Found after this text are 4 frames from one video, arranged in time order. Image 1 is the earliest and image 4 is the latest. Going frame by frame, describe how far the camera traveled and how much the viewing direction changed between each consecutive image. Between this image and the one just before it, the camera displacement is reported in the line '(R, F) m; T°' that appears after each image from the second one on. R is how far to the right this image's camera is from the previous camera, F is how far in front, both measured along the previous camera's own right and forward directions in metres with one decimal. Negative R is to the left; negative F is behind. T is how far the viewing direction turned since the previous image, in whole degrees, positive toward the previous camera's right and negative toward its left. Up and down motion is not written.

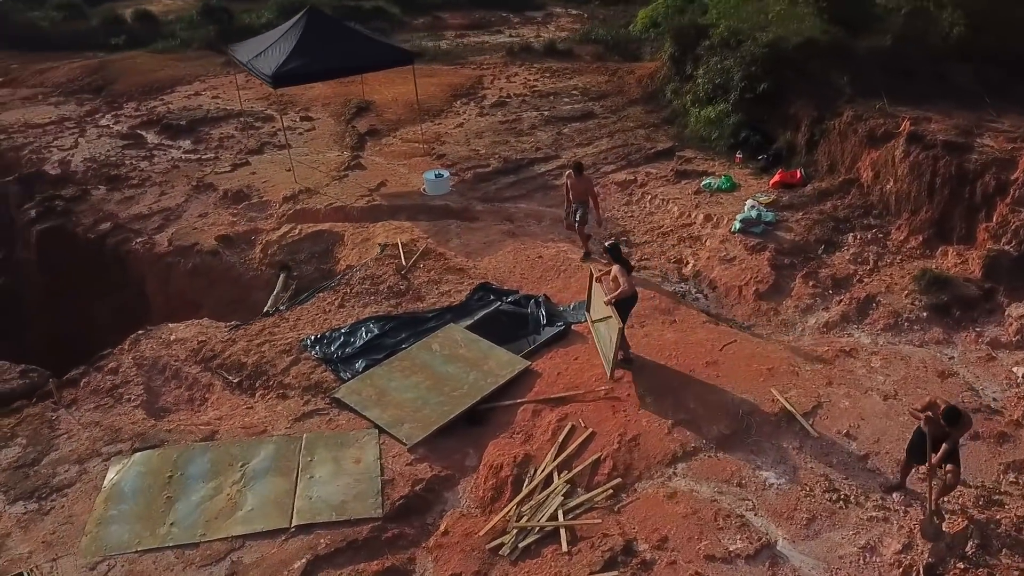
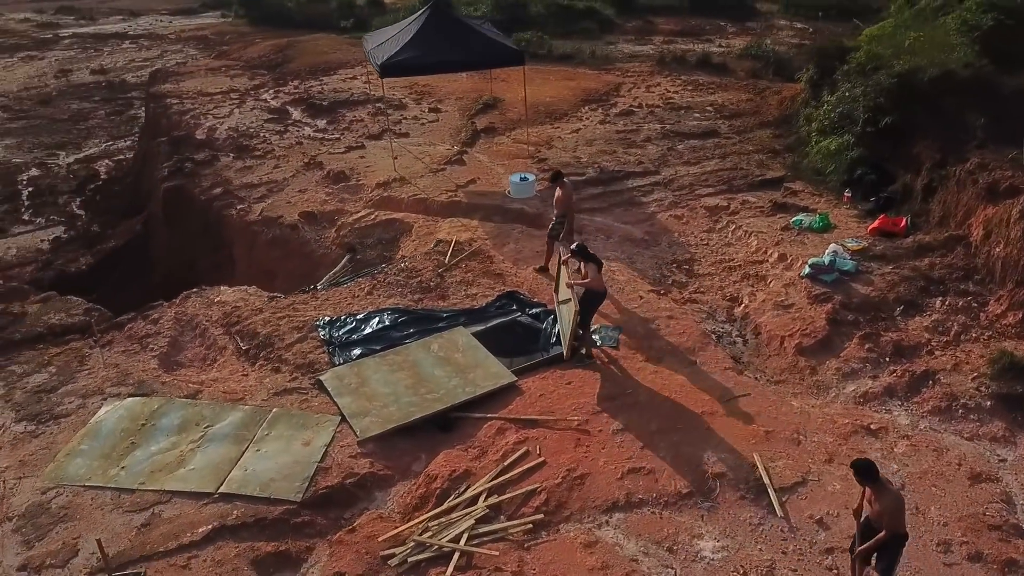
(+1.8, +0.4) m; -14°
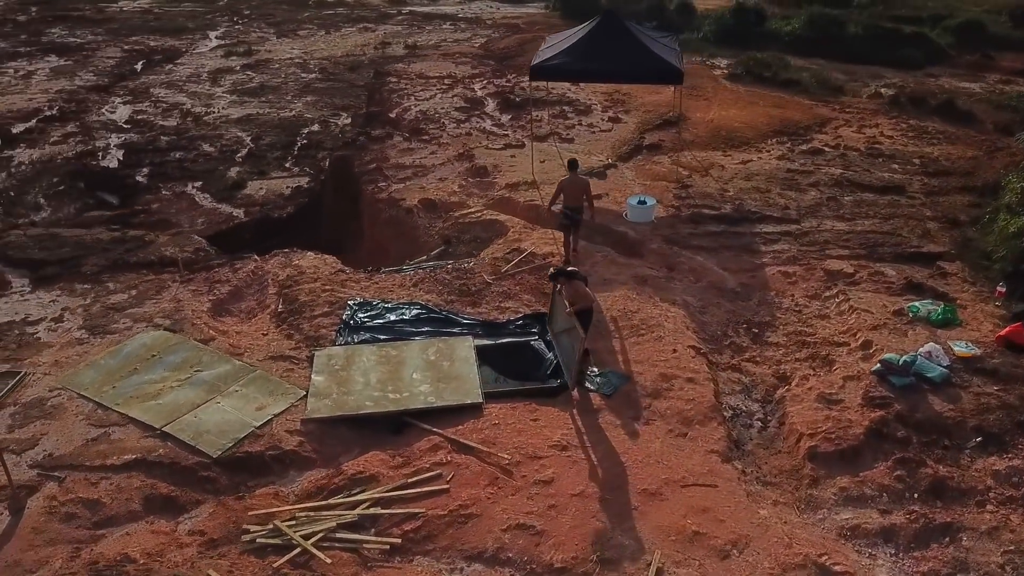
(+2.5, +0.7) m; -21°
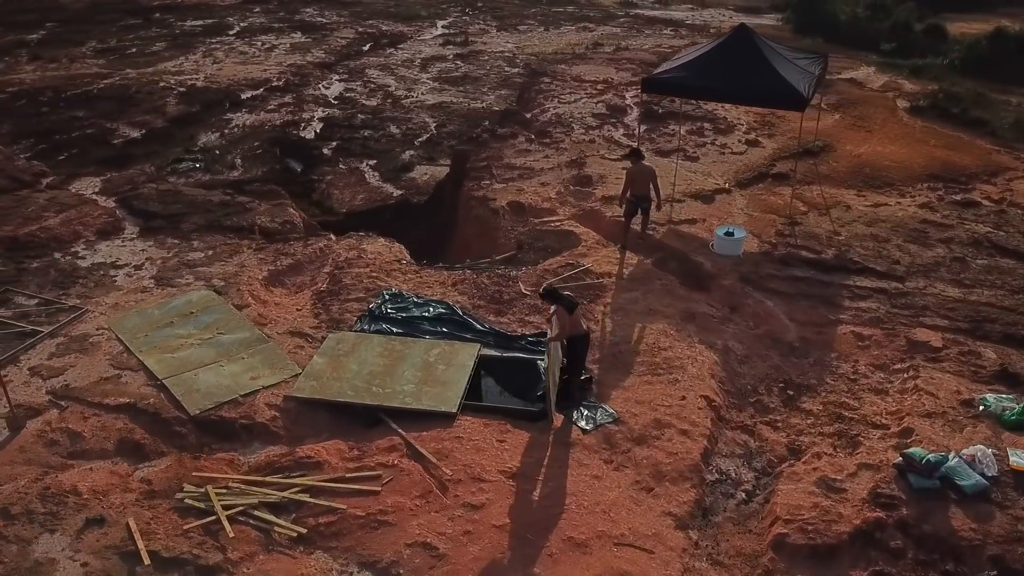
(+1.8, +0.5) m; -15°
